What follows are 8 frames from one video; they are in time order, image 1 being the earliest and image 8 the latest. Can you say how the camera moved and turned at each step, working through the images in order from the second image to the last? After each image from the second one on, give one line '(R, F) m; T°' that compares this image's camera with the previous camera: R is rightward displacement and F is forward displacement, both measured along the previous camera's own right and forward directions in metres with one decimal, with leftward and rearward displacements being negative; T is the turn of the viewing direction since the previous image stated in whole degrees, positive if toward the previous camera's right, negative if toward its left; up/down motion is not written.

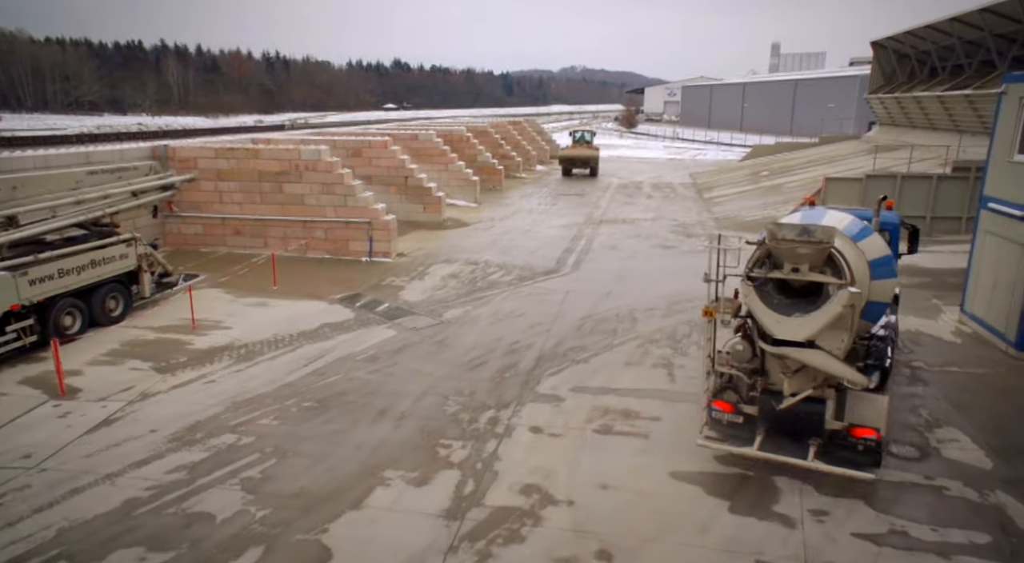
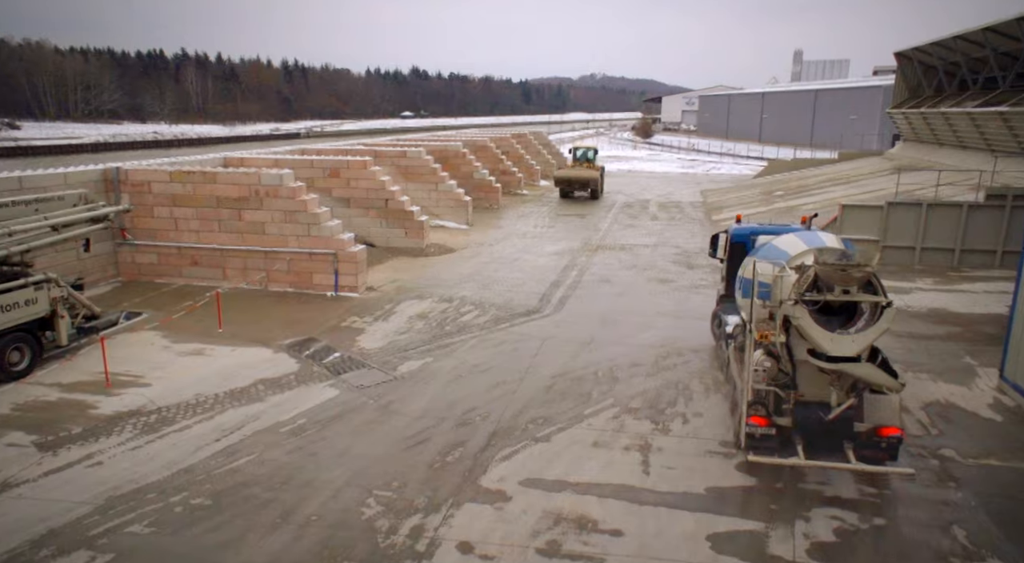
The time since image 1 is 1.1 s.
(+0.8, +1.3) m; -2°
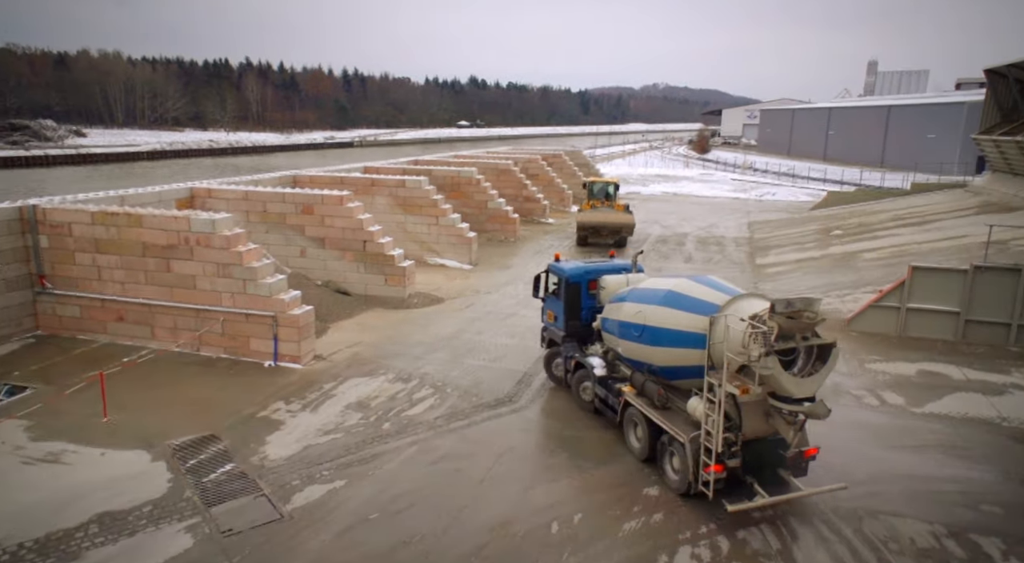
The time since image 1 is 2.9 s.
(+1.3, +2.5) m; -5°
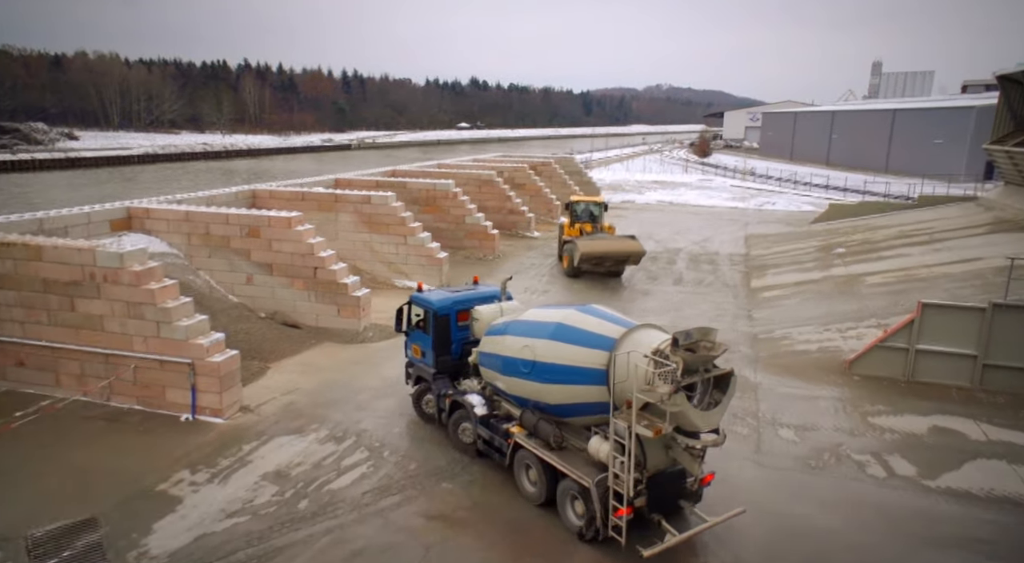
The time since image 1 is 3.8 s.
(+0.7, +1.4) m; 0°
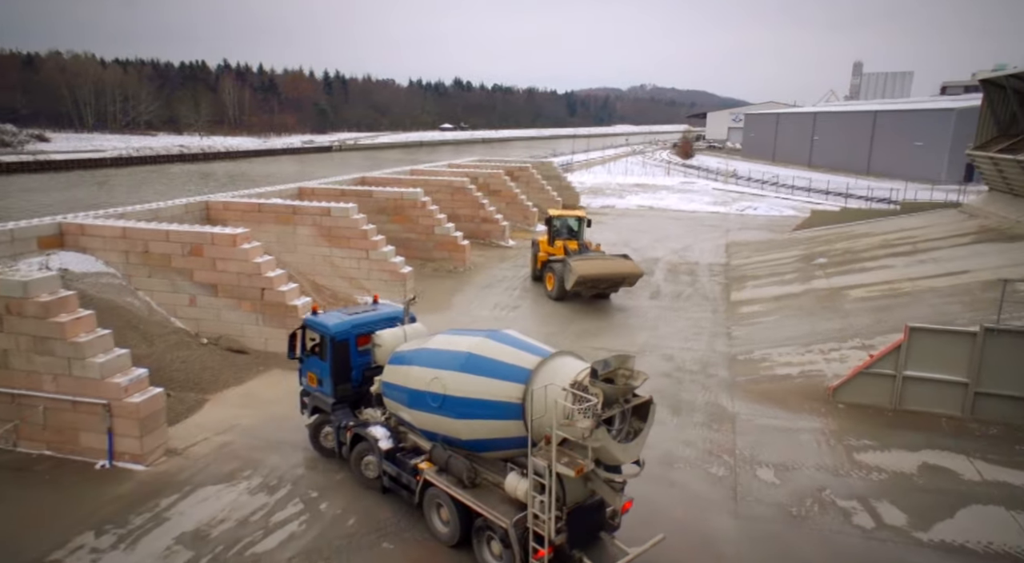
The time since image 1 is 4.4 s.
(+0.4, +0.8) m; +1°
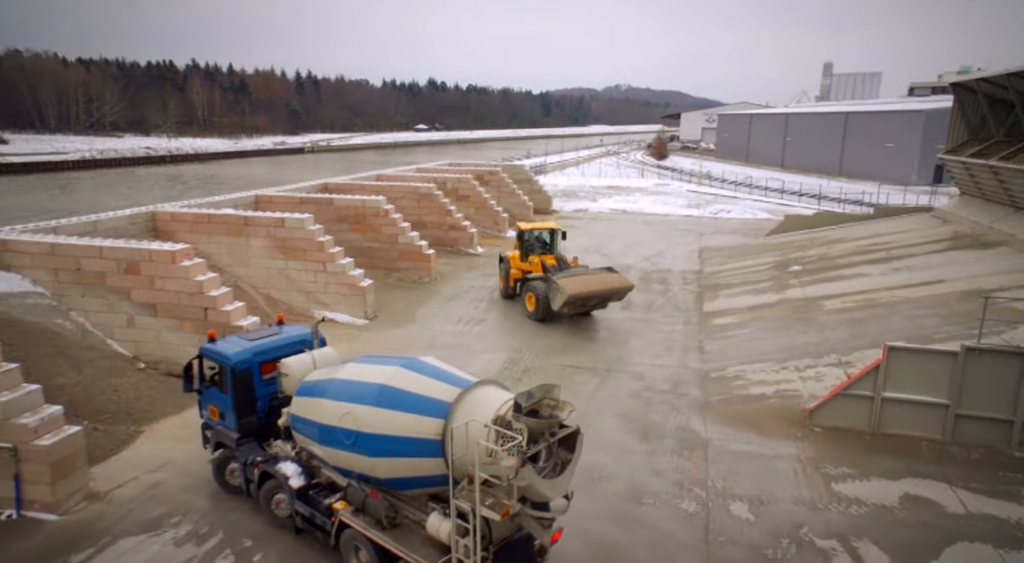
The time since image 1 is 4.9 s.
(+0.3, +0.7) m; +2°
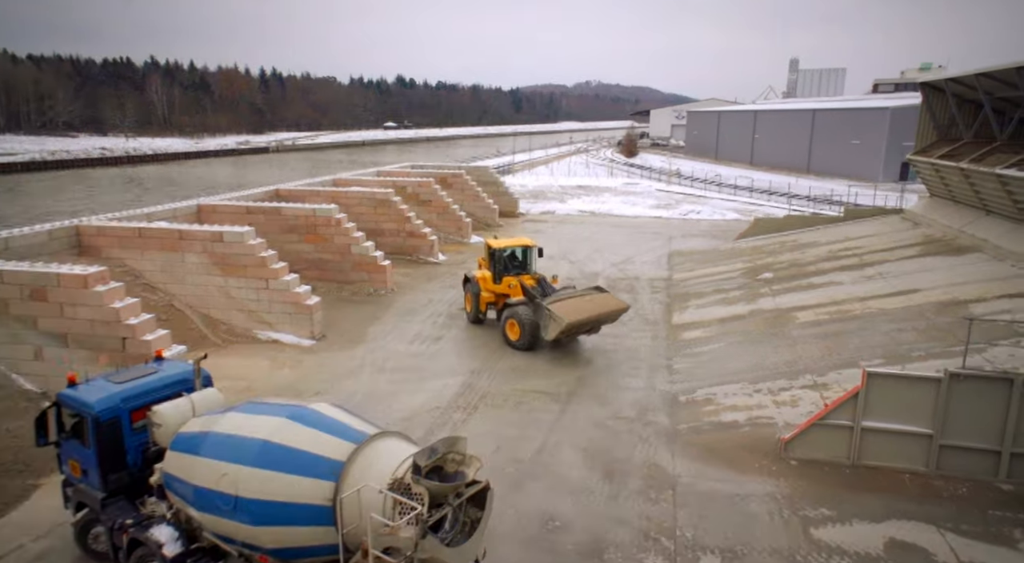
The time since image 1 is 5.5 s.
(+0.4, +0.9) m; +2°
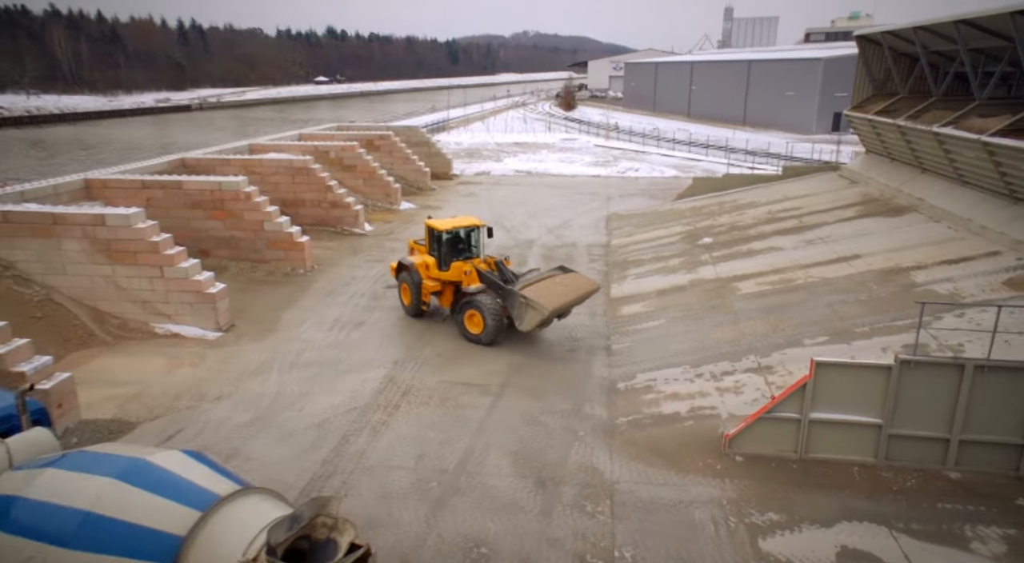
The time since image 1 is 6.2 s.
(+0.4, +1.1) m; +5°
